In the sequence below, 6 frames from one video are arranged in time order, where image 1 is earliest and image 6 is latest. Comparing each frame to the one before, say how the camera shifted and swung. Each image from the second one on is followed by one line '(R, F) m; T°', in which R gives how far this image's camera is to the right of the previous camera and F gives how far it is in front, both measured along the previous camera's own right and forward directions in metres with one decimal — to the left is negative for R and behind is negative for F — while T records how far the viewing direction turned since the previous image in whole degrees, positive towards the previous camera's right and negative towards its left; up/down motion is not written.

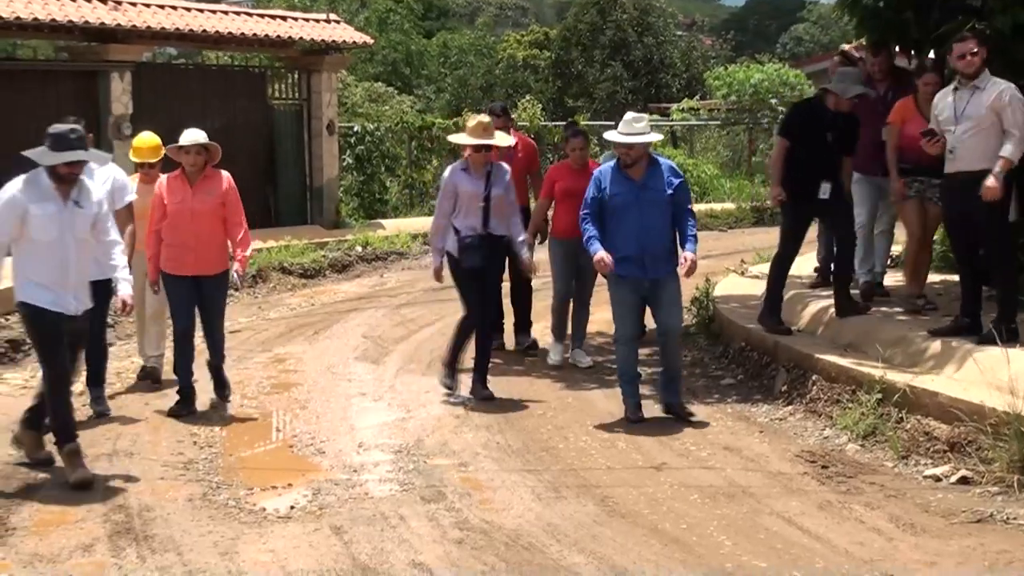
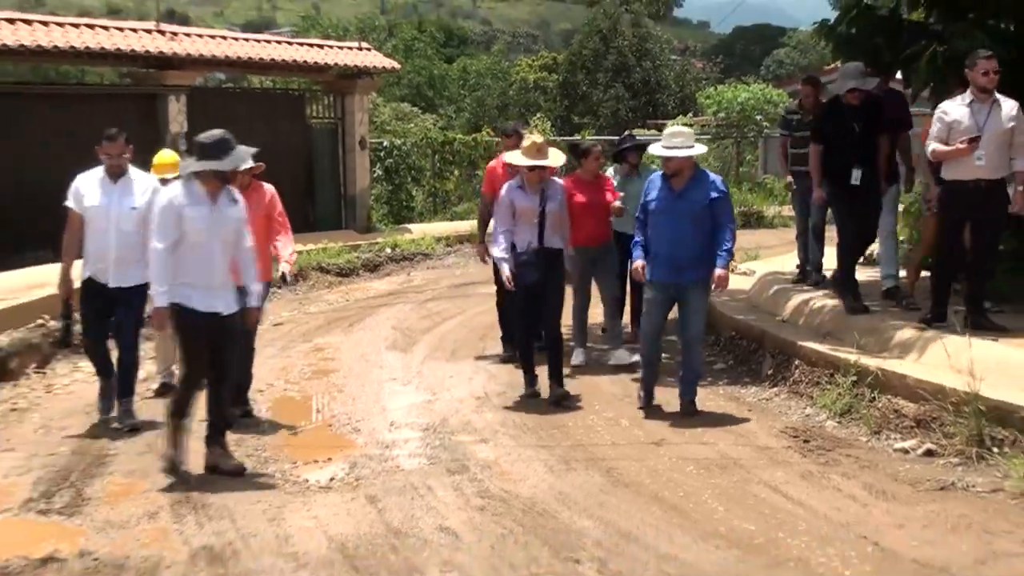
(+0.1, -0.7) m; -1°
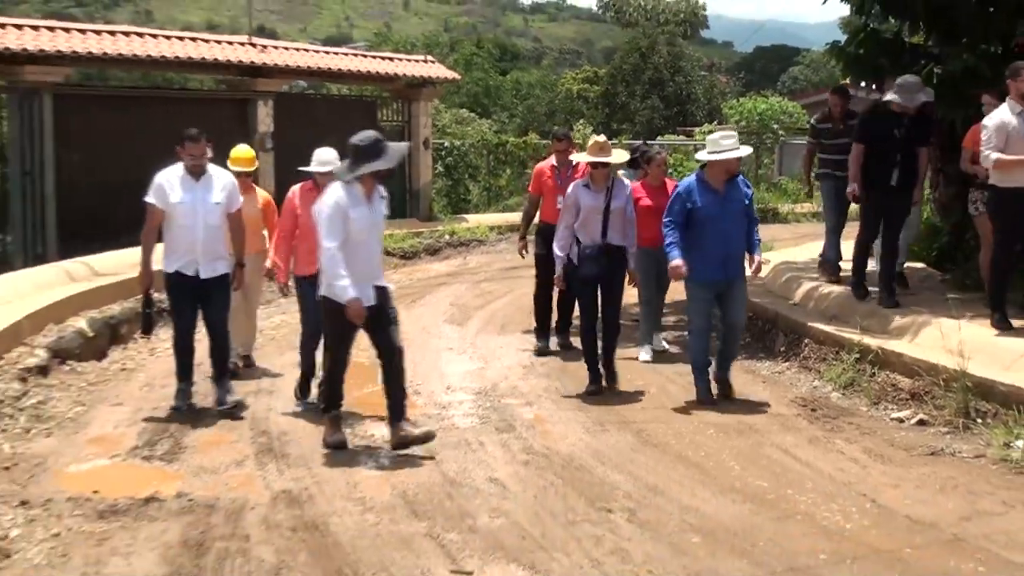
(+0.1, -0.9) m; -2°
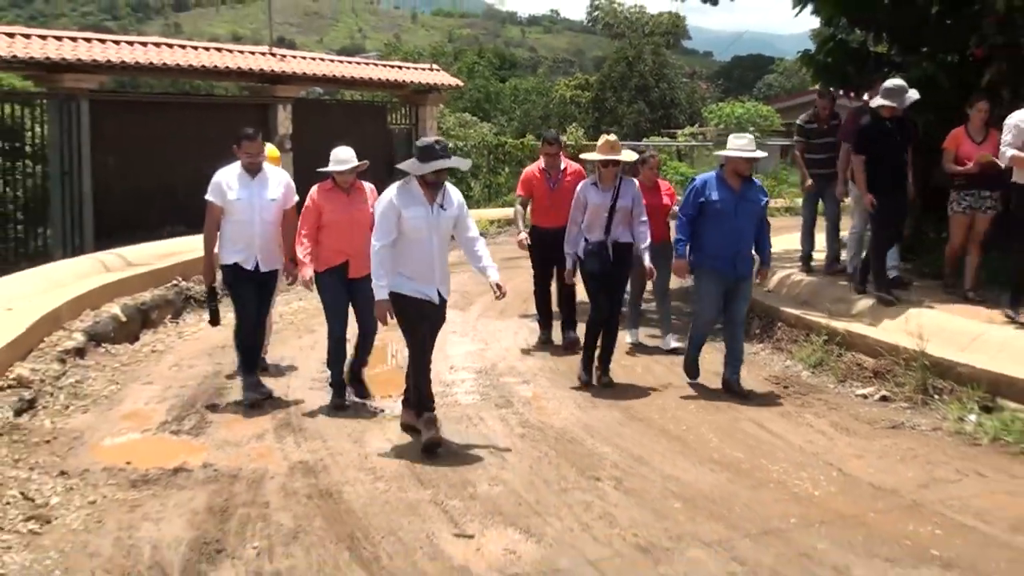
(-0.1, -0.7) m; +1°
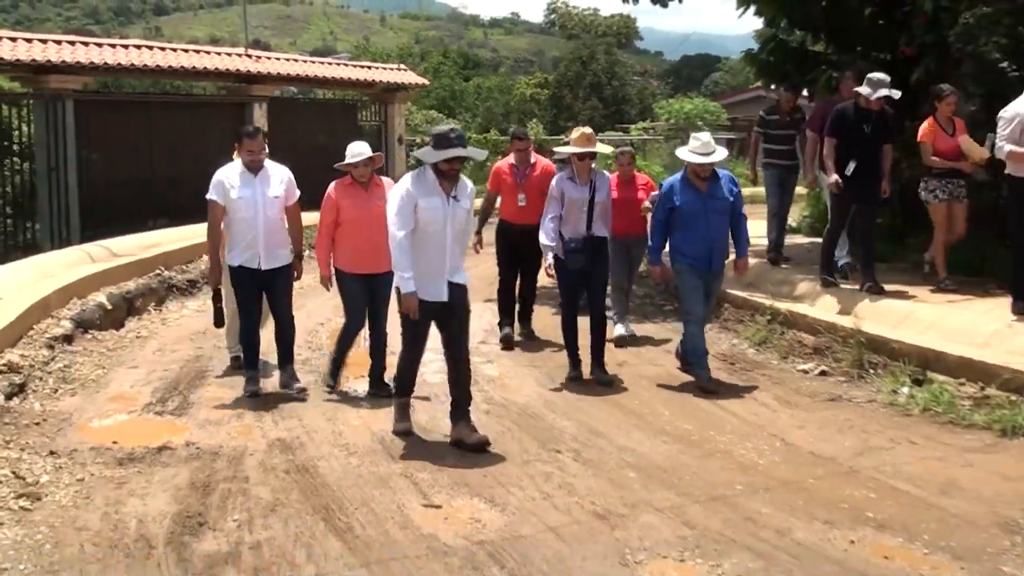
(-0.1, -0.5) m; +2°
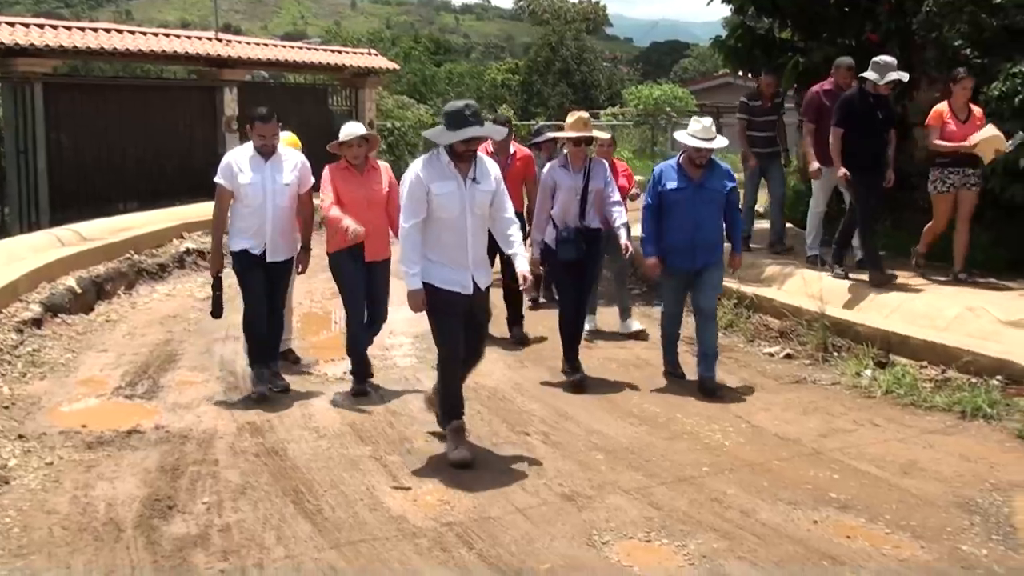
(-0.1, -0.1) m; +2°
